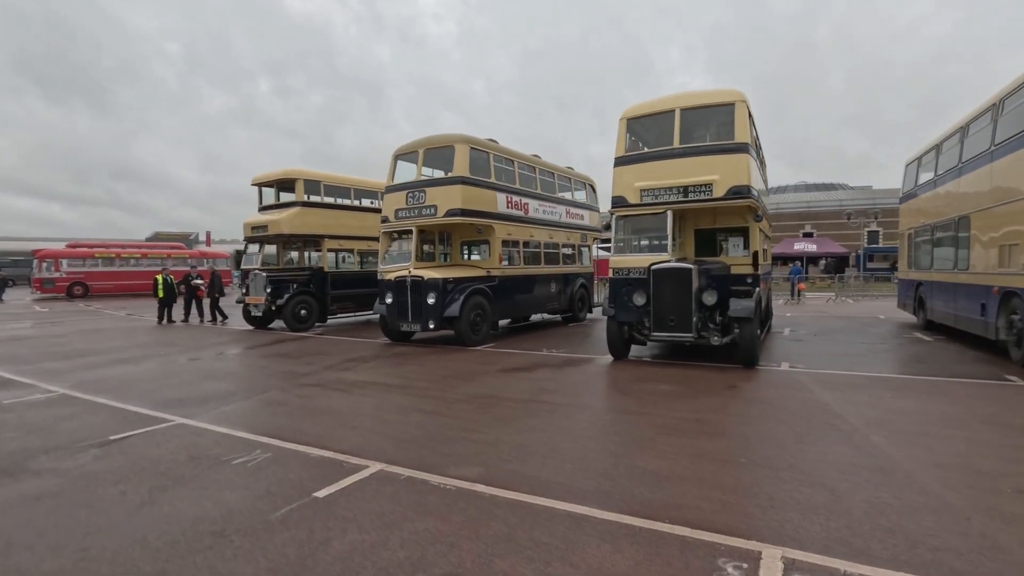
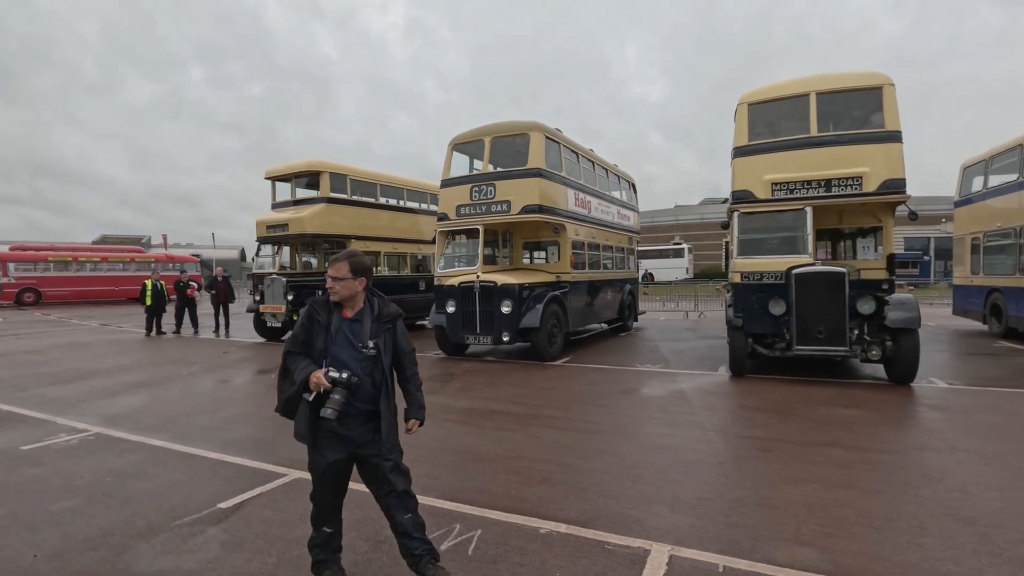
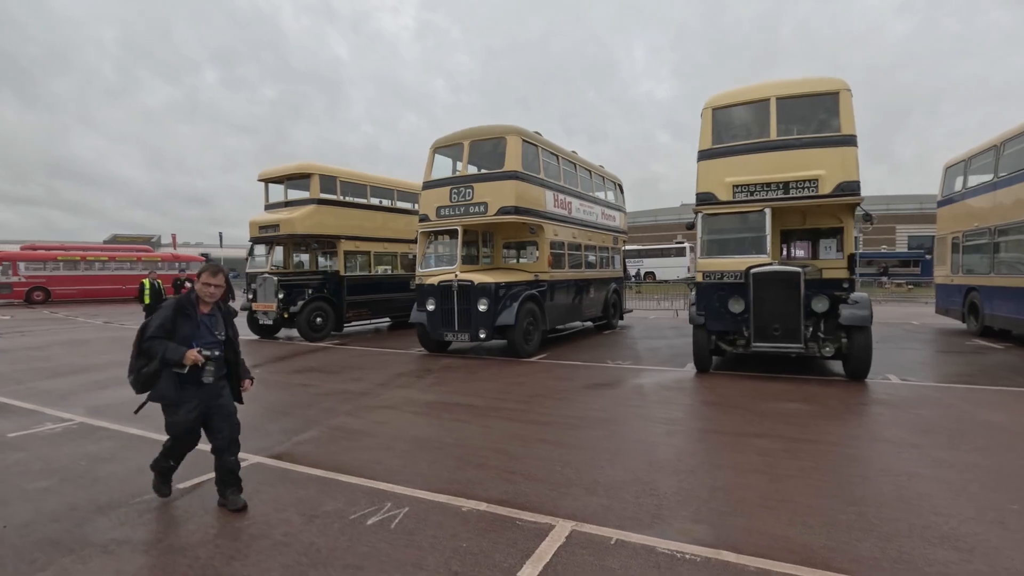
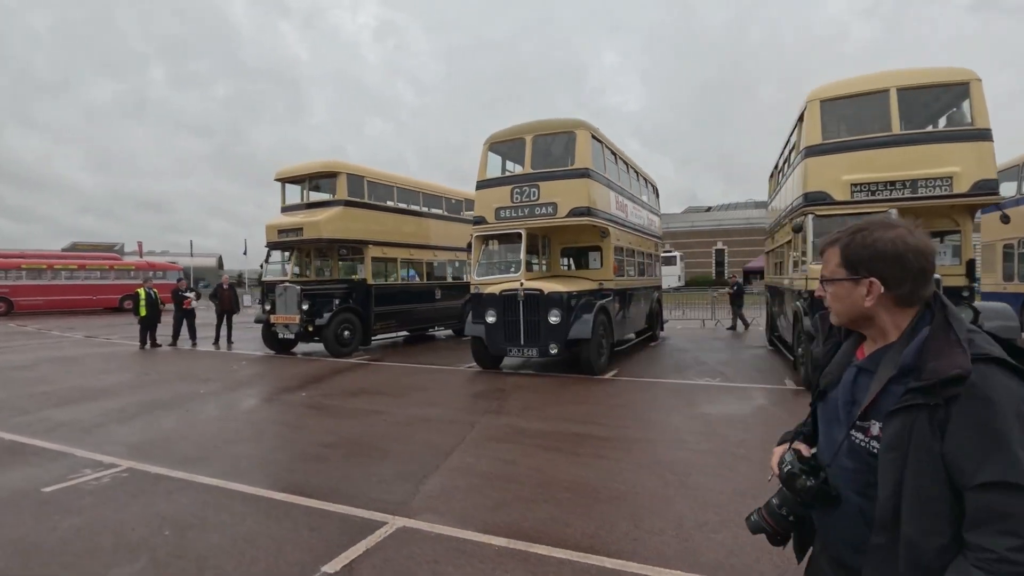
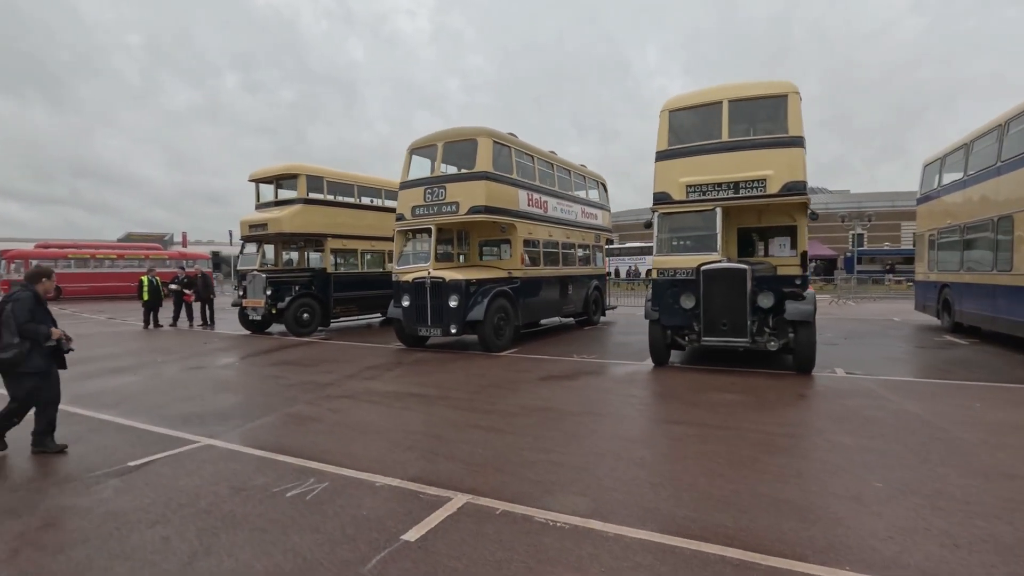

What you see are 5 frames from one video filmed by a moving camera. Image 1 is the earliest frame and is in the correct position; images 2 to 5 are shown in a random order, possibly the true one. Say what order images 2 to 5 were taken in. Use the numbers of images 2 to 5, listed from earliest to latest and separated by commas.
5, 3, 2, 4
